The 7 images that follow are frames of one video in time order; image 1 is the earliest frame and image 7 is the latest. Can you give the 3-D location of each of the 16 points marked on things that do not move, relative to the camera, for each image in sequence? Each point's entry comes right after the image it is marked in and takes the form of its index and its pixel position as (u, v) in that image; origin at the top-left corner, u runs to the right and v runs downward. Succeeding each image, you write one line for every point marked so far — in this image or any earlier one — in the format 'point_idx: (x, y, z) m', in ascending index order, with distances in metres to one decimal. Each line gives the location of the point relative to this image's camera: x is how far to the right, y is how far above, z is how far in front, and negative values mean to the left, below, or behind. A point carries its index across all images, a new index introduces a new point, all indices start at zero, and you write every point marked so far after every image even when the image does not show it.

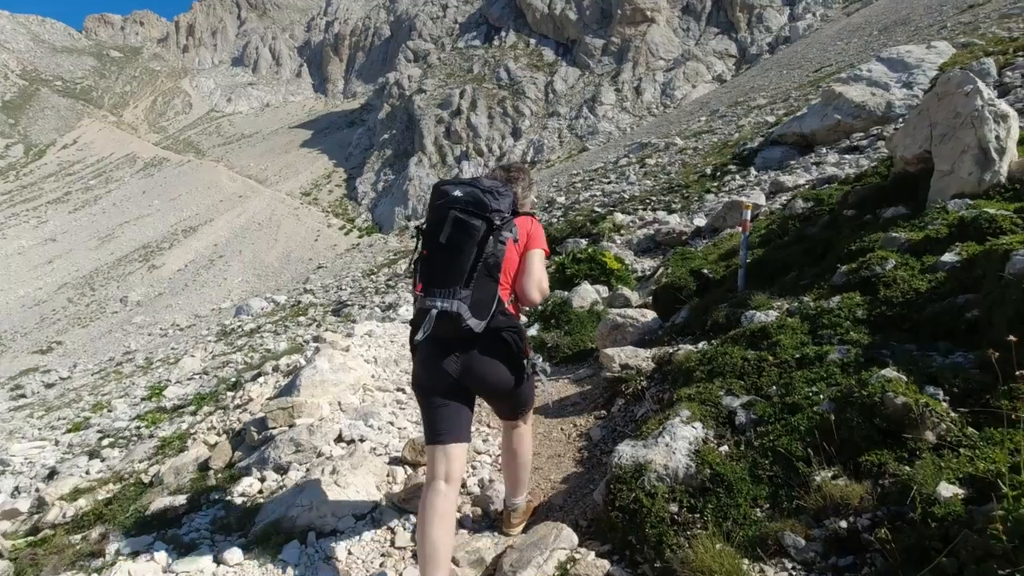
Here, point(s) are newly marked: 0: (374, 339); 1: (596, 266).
0: (-2.1, -0.8, +8.2) m
1: (+1.4, +0.4, +8.9) m
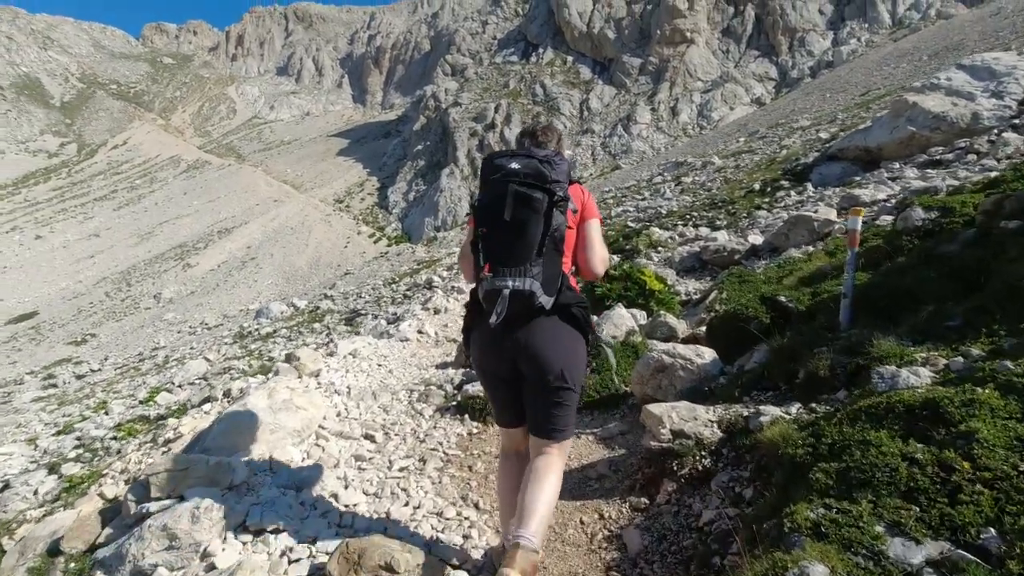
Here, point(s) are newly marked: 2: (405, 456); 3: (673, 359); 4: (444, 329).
0: (-1.9, -0.9, +6.8) m
1: (+1.6, +0.1, +7.3) m
2: (-0.8, -1.3, +4.3) m
3: (+1.3, -0.6, +4.6) m
4: (-1.0, -0.6, +8.4) m
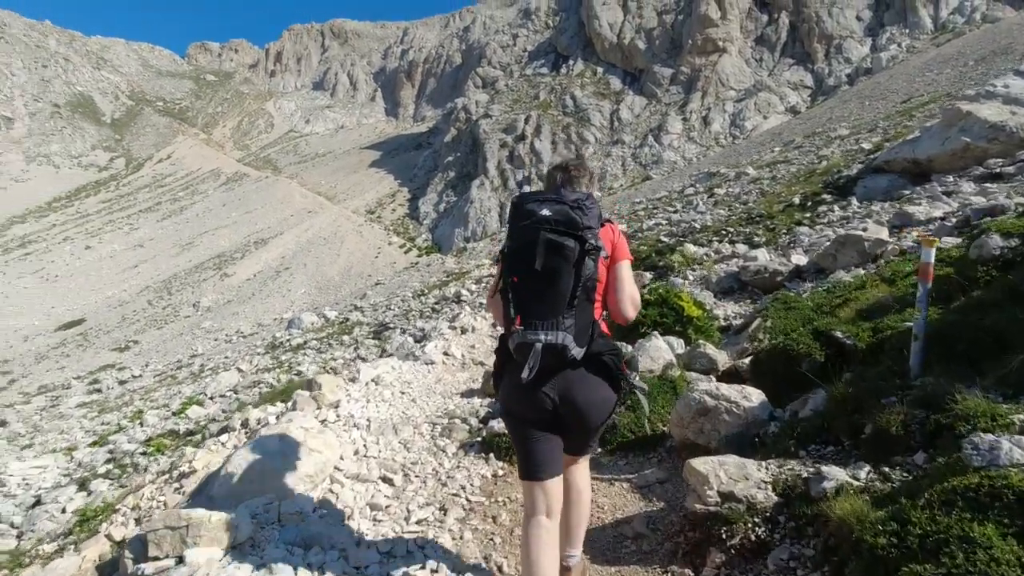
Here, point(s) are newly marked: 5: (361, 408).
0: (-1.6, -1.2, +6.5) m
1: (+2.0, -0.3, +6.9) m
2: (-0.6, -1.6, +4.0) m
3: (+1.6, -0.9, +4.2) m
4: (-0.6, -0.9, +8.1) m
5: (-1.5, -1.2, +5.7) m
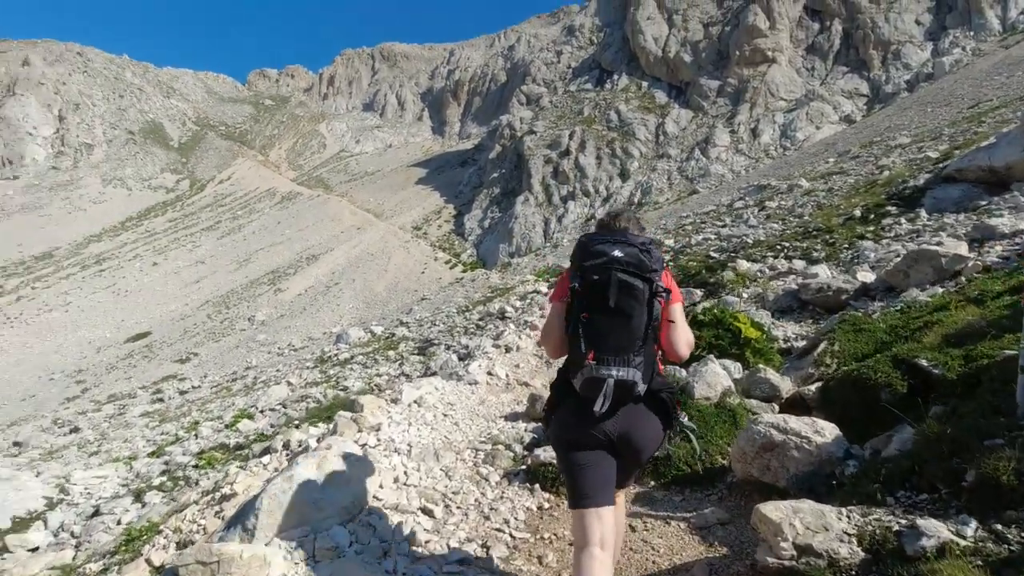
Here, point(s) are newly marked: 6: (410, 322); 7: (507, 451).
0: (-1.0, -1.4, +6.4) m
1: (+2.5, -0.5, +6.5) m
2: (-0.3, -1.7, +3.8) m
3: (+1.9, -1.0, +3.8) m
4: (0.0, -1.2, +7.9) m
5: (-1.1, -1.4, +5.5) m
6: (-3.6, -1.2, +19.2) m
7: (0.0, -1.5, +5.1) m
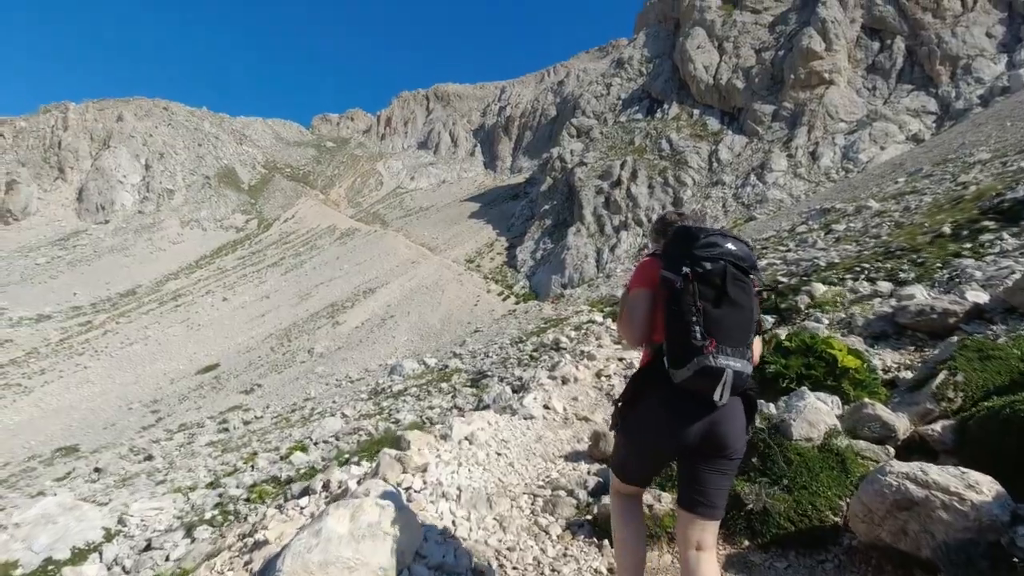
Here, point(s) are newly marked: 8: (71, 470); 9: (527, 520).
0: (-0.4, -1.7, +5.8) m
1: (+3.2, -0.7, +5.7) m
2: (+0.1, -1.9, +3.2) m
3: (+2.2, -1.1, +3.0) m
4: (+0.8, -1.5, +7.2) m
5: (-0.5, -1.7, +4.9) m
6: (-1.7, -2.3, +18.8) m
7: (+0.5, -1.7, +4.5) m
8: (-13.1, -5.4, +16.6) m
9: (+0.1, -1.8, +4.4) m
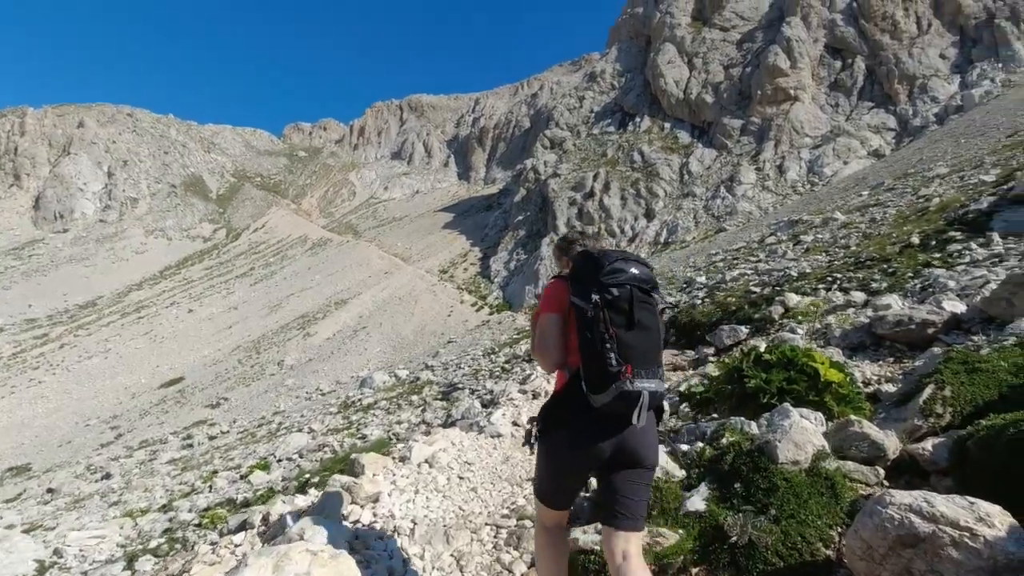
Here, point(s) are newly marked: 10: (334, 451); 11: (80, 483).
0: (-0.8, -1.8, +5.3) m
1: (+2.8, -0.8, +5.4) m
2: (-0.2, -1.9, +2.7) m
3: (+2.0, -1.1, +2.7) m
4: (+0.4, -1.7, +6.8) m
5: (-0.8, -1.7, +4.5) m
6: (-2.7, -2.6, +18.2) m
7: (+0.2, -1.8, +4.0) m
8: (-13.9, -5.7, +15.5) m
9: (-0.2, -1.9, +3.9) m
10: (-3.8, -3.4, +11.3) m
11: (-11.6, -5.2, +14.7) m
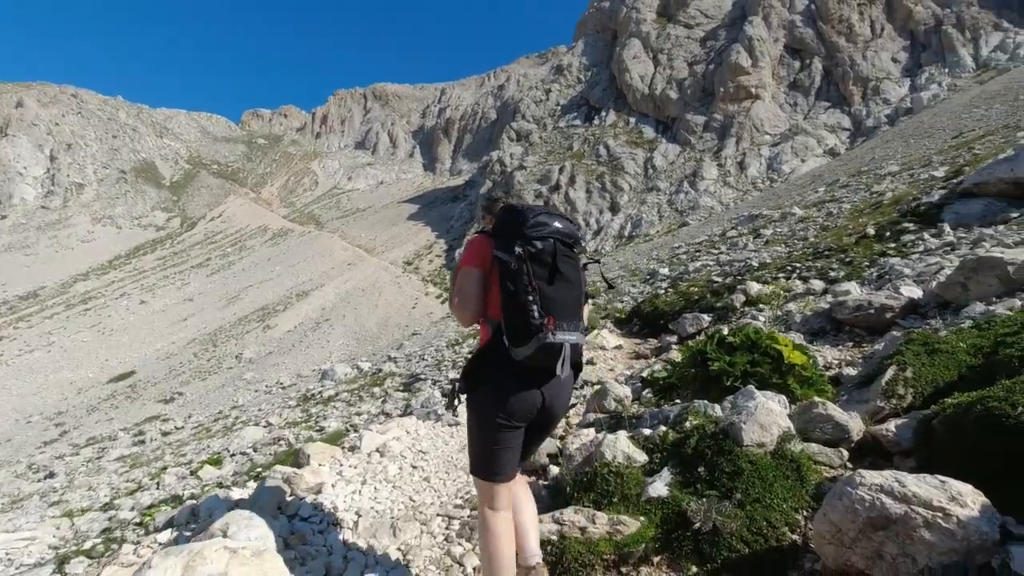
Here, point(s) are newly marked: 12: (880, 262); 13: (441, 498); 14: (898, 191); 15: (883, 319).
0: (-1.2, -1.6, +5.0) m
1: (+2.4, -0.6, +5.3) m
2: (-0.4, -1.7, +2.4) m
3: (+1.8, -1.0, +2.5) m
4: (-0.1, -1.4, +6.5) m
5: (-1.2, -1.6, +4.1) m
6: (-3.9, -2.2, +17.8) m
7: (-0.1, -1.6, +3.8) m
8: (-15.0, -5.4, +14.4) m
9: (-0.5, -1.7, +3.6) m
10: (-4.5, -3.1, +10.8) m
11: (-12.6, -4.9, +13.8) m
12: (+7.2, +0.6, +10.6) m
13: (-0.6, -1.7, +4.3) m
14: (+11.8, +3.1, +16.5) m
15: (+4.6, -0.4, +6.9) m
